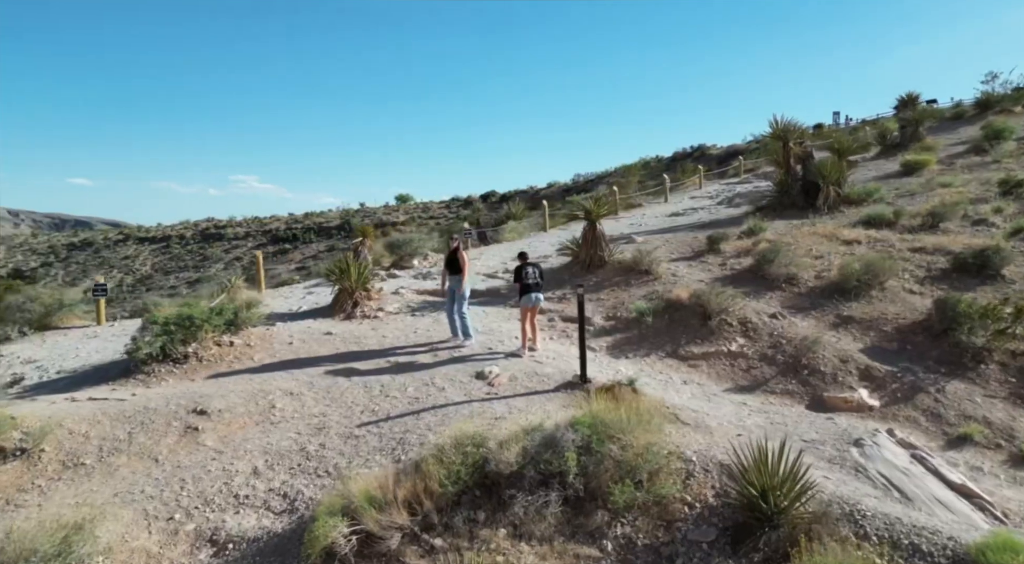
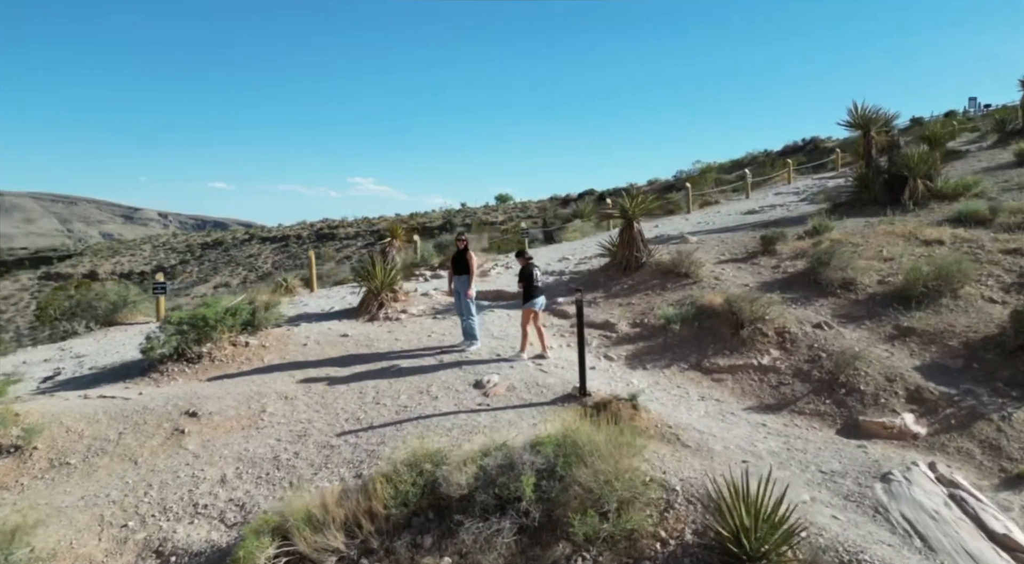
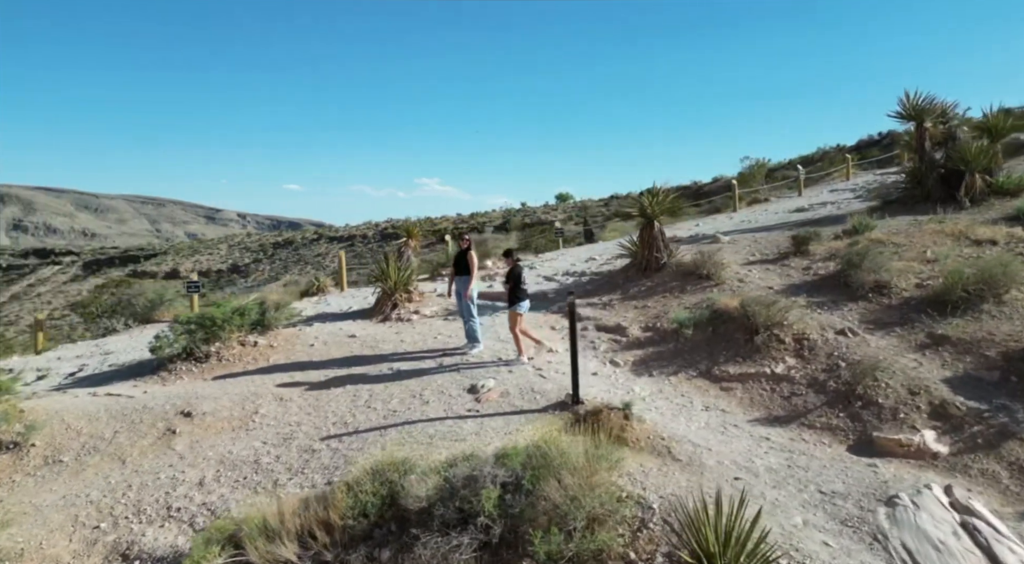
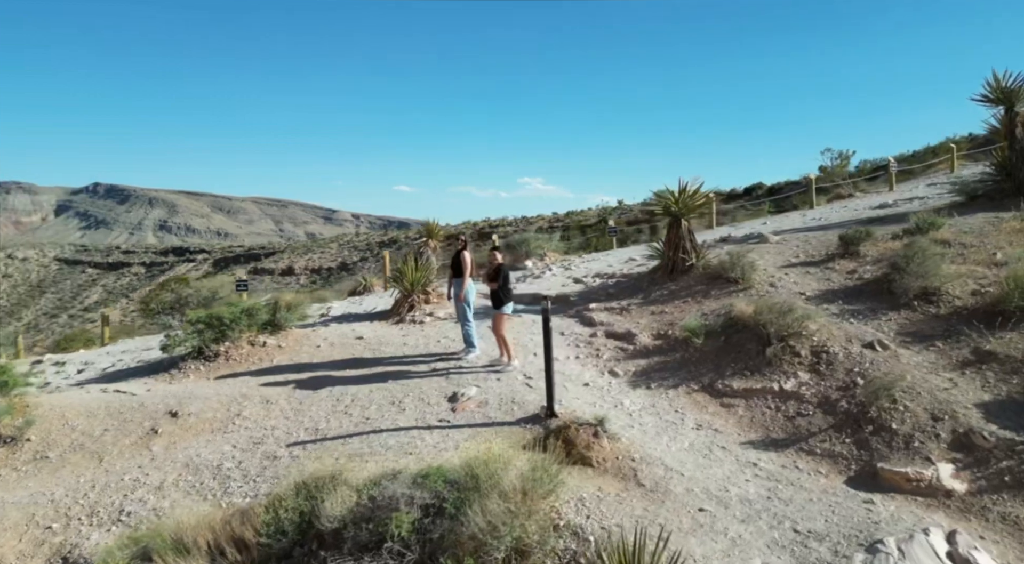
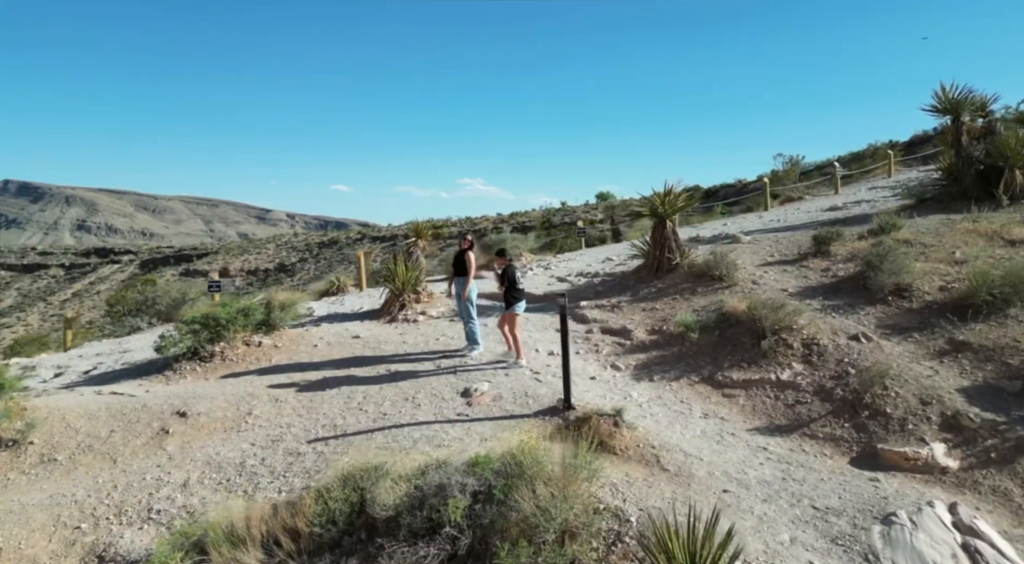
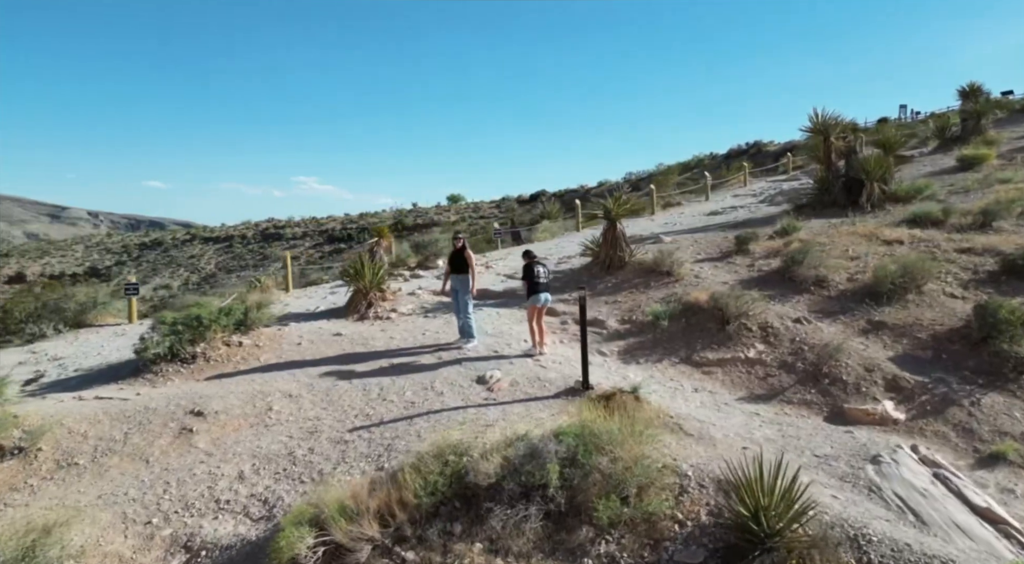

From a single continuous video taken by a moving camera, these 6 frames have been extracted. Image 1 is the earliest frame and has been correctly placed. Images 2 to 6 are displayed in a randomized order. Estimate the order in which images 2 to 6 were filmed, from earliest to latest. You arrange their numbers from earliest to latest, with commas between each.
6, 2, 3, 5, 4
